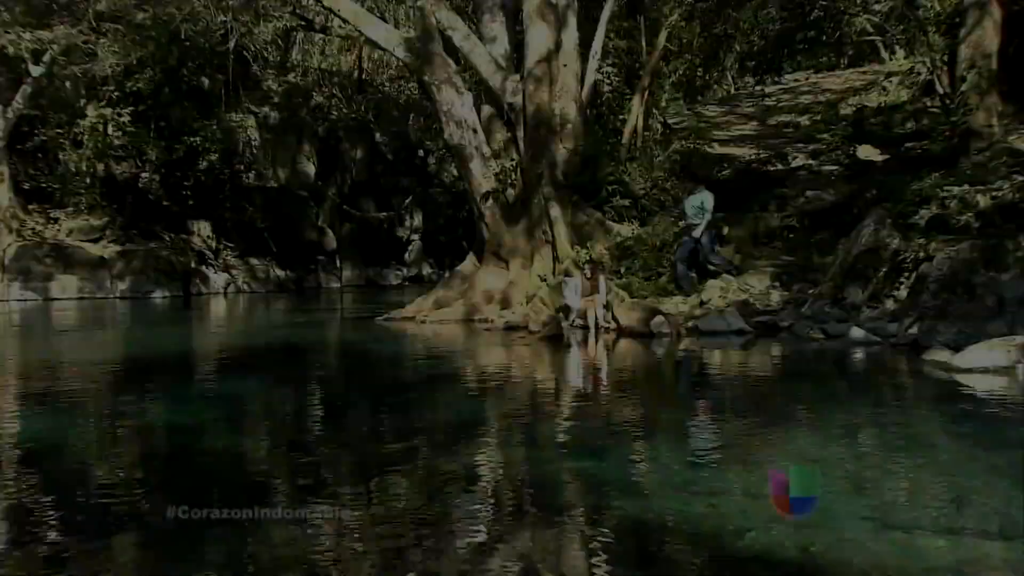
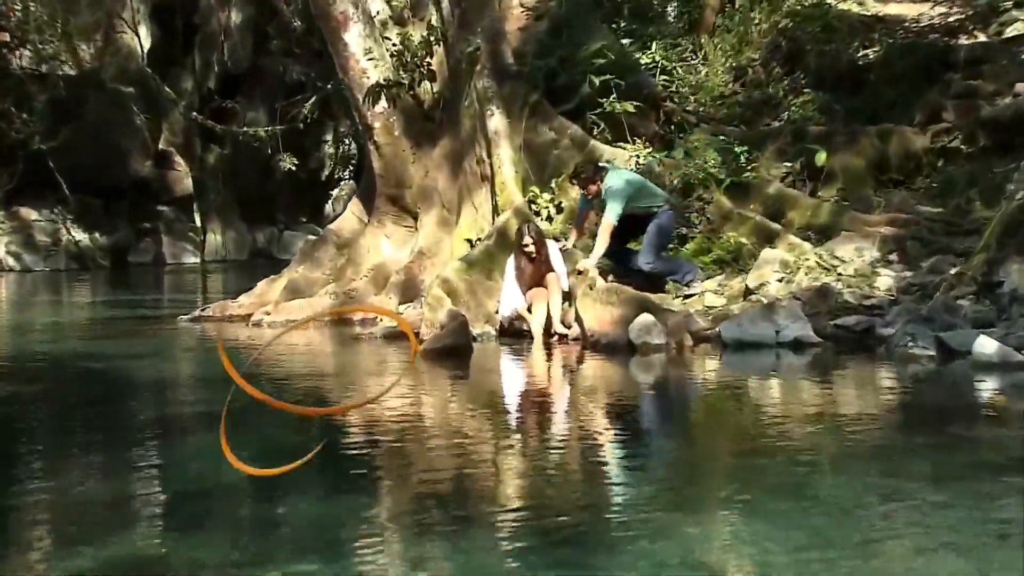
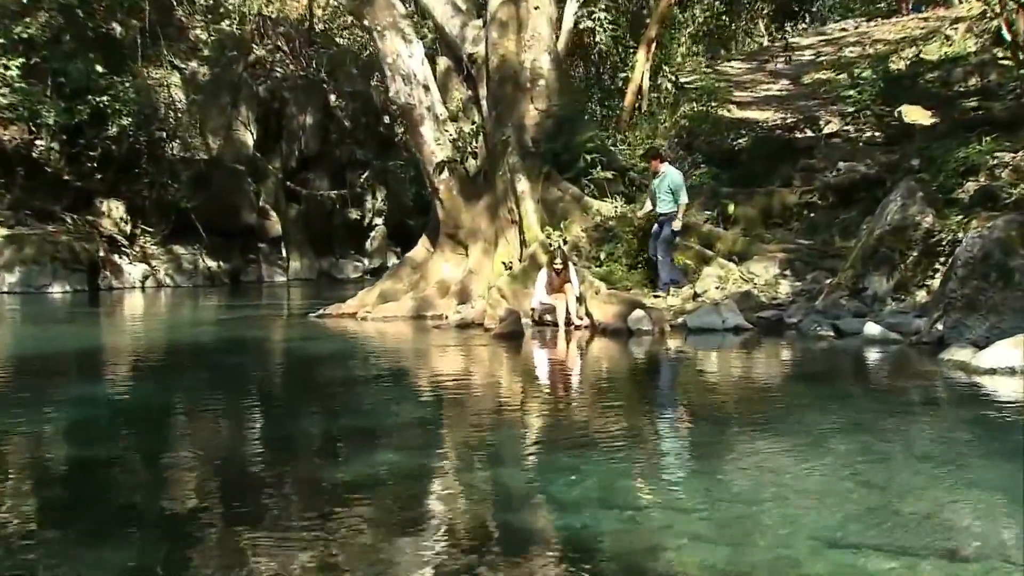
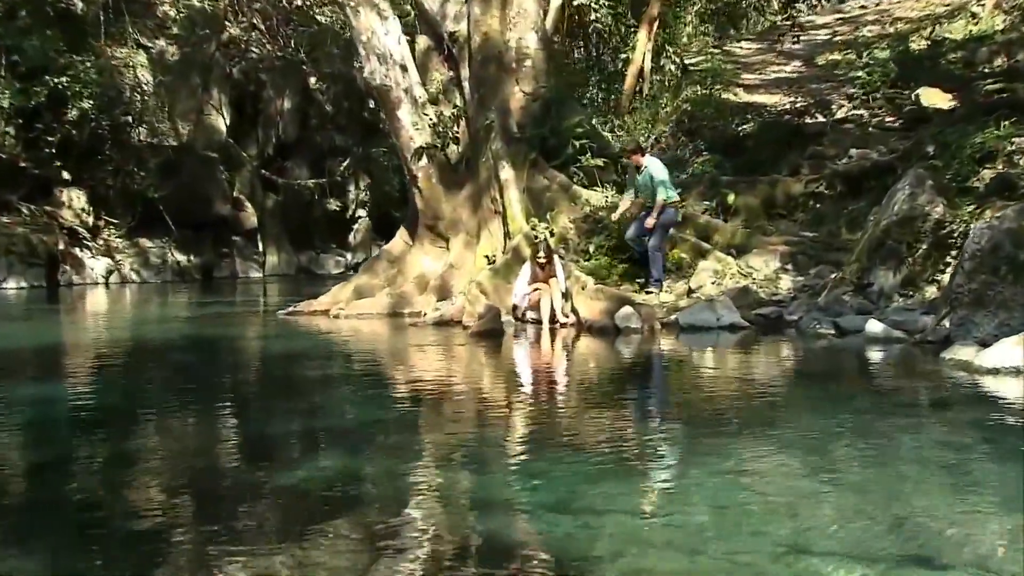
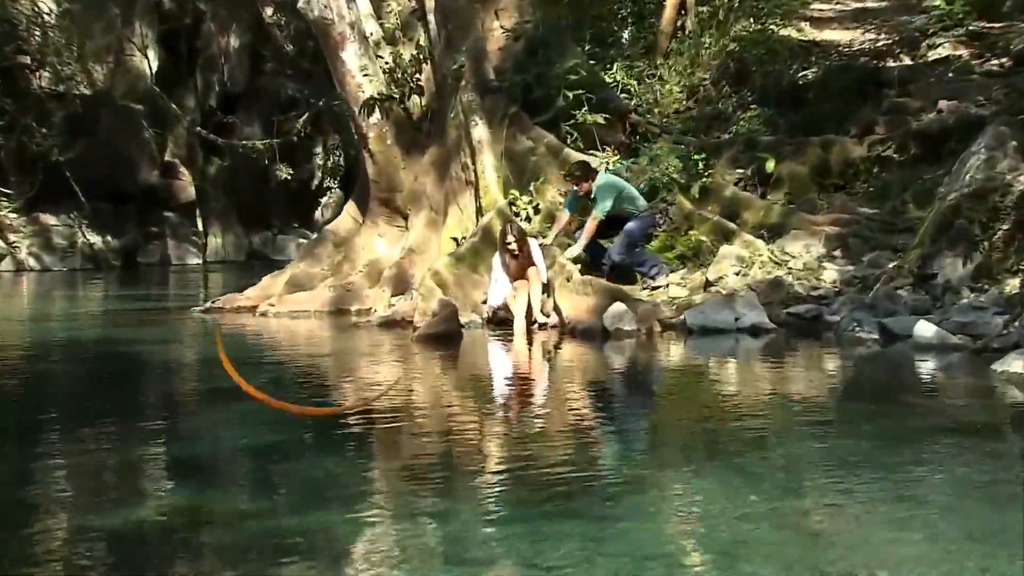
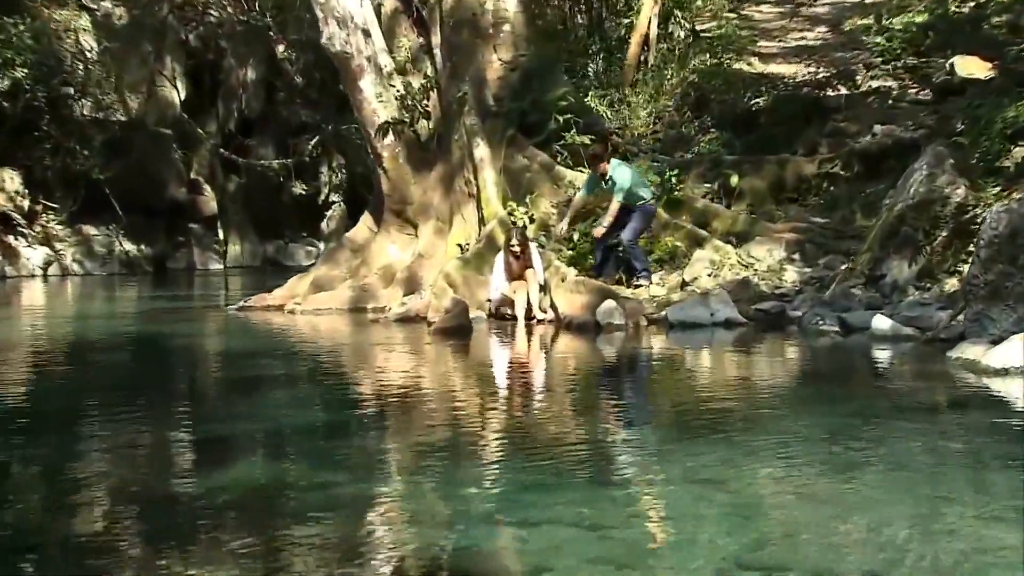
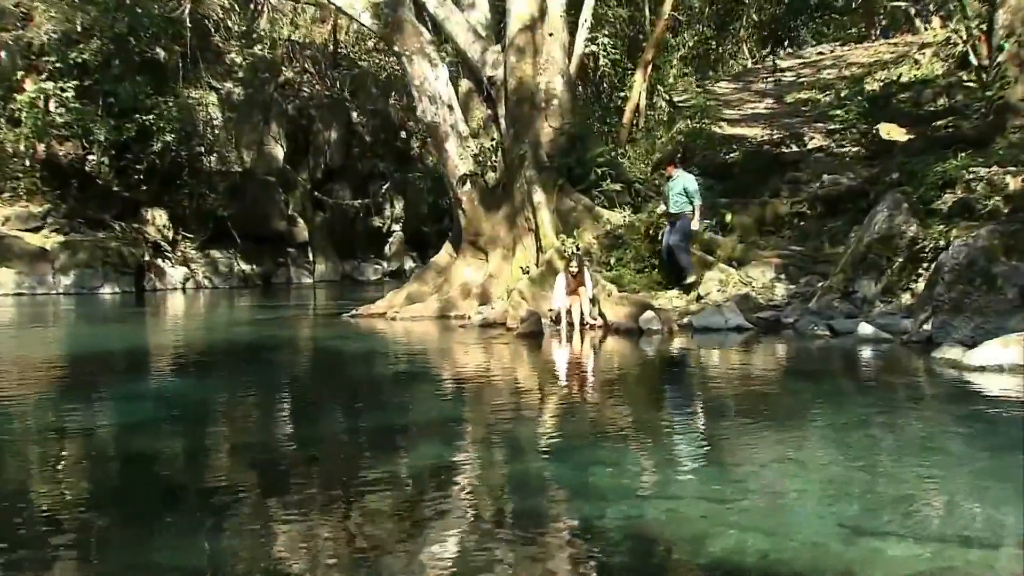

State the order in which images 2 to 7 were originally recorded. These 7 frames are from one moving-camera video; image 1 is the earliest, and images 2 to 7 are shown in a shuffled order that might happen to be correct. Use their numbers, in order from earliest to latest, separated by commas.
7, 3, 4, 6, 5, 2
